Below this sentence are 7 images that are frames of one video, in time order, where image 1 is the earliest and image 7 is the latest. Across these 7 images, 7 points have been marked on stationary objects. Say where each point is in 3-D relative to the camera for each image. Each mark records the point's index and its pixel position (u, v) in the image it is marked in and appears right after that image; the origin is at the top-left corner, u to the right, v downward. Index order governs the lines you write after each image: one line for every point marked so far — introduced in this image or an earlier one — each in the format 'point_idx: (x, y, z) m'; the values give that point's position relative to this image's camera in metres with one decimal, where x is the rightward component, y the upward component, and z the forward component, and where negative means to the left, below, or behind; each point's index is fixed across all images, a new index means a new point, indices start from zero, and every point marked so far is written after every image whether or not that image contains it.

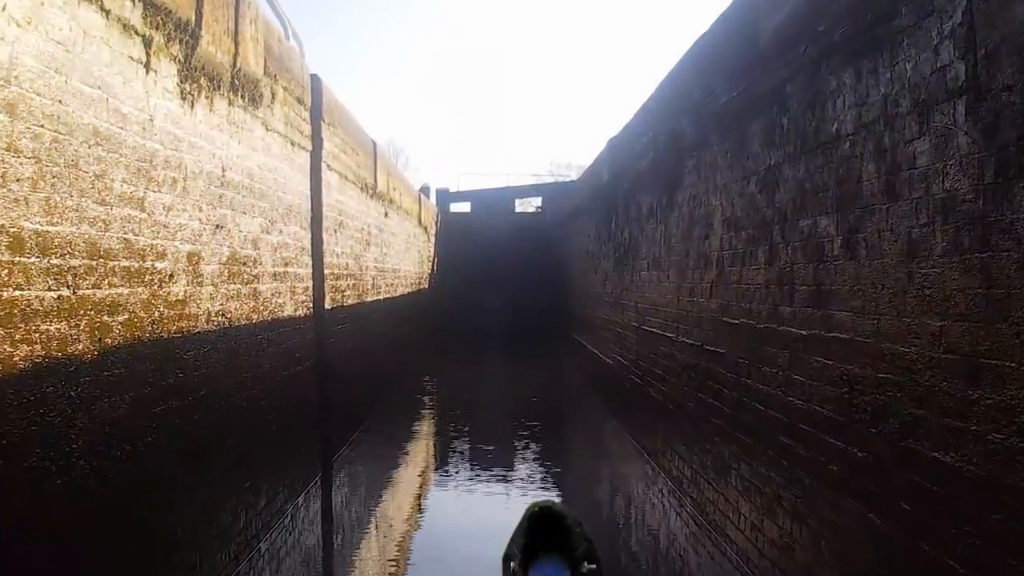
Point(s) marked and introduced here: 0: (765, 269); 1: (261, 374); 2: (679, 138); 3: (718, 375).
0: (+1.1, +0.1, +3.6) m
1: (-1.3, -0.4, +4.1) m
2: (+1.1, +1.0, +5.1) m
3: (+1.1, -0.5, +4.2) m
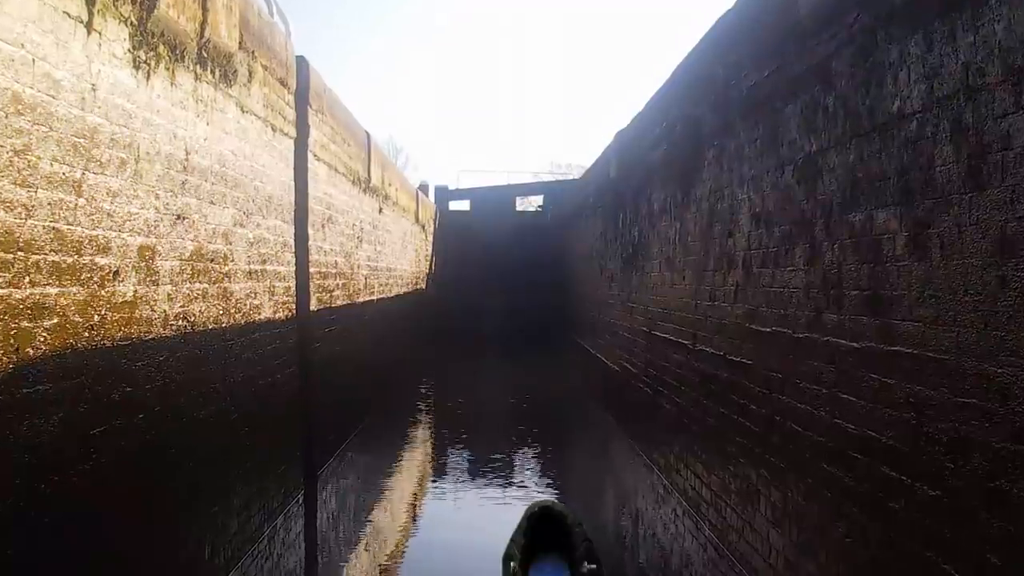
0: (+1.1, +0.1, +3.1) m
1: (-1.3, -0.4, +3.7) m
2: (+1.1, +0.9, +4.6) m
3: (+1.1, -0.5, +3.7) m
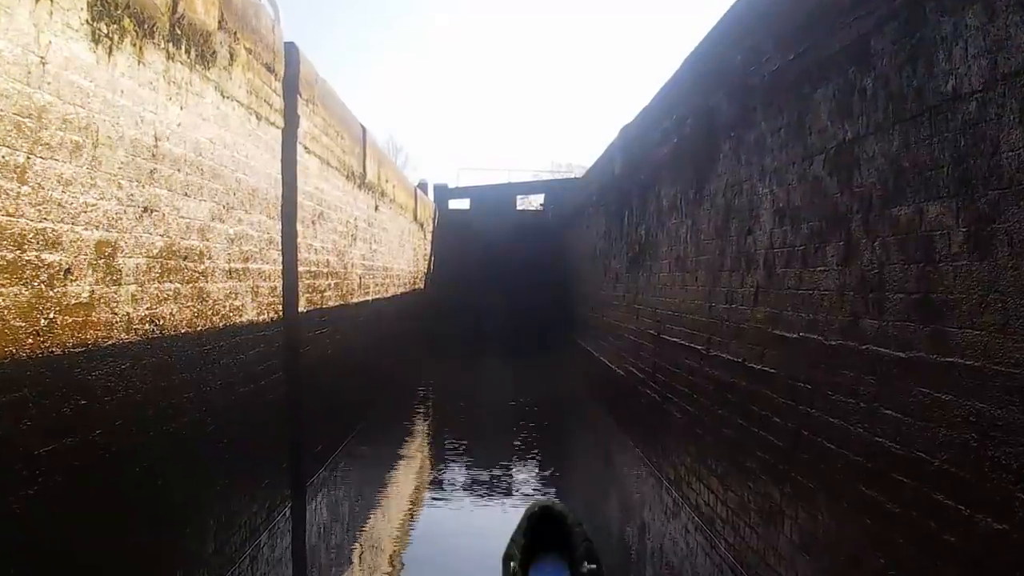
0: (+1.1, +0.1, +2.8) m
1: (-1.3, -0.4, +3.4) m
2: (+1.1, +0.9, +4.3) m
3: (+1.1, -0.5, +3.4) m
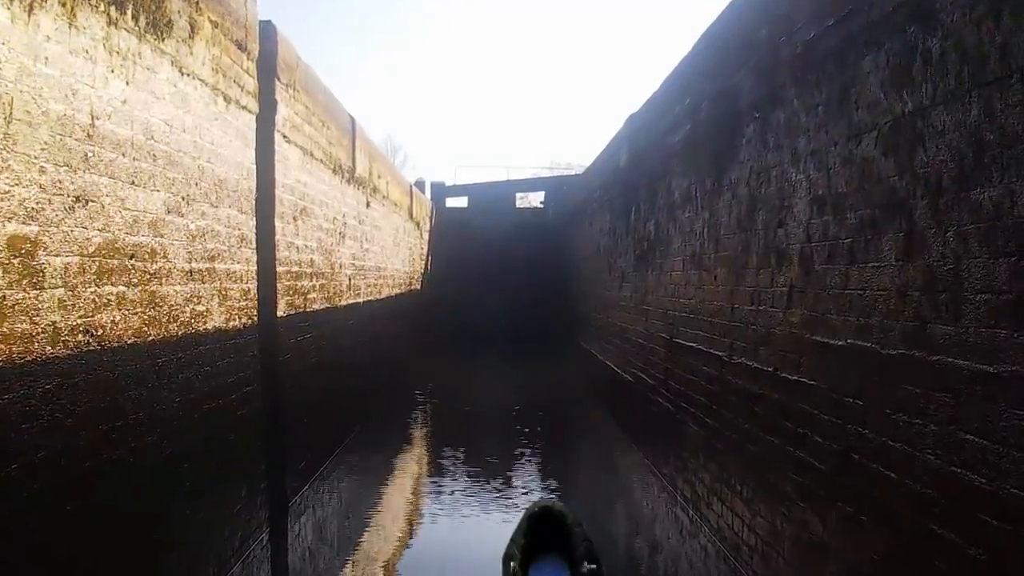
0: (+1.1, +0.1, +2.4) m
1: (-1.3, -0.5, +2.9) m
2: (+1.1, +0.9, +3.9) m
3: (+1.1, -0.5, +3.0) m
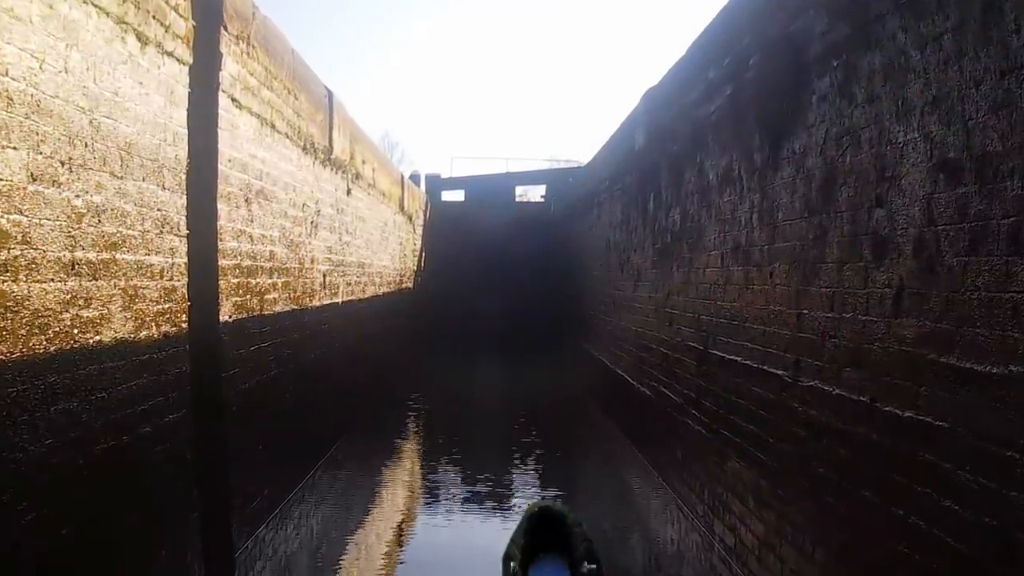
0: (+1.2, +0.1, +1.5) m
1: (-1.3, -0.4, +2.1) m
2: (+1.1, +0.9, +3.0) m
3: (+1.1, -0.5, +2.2) m
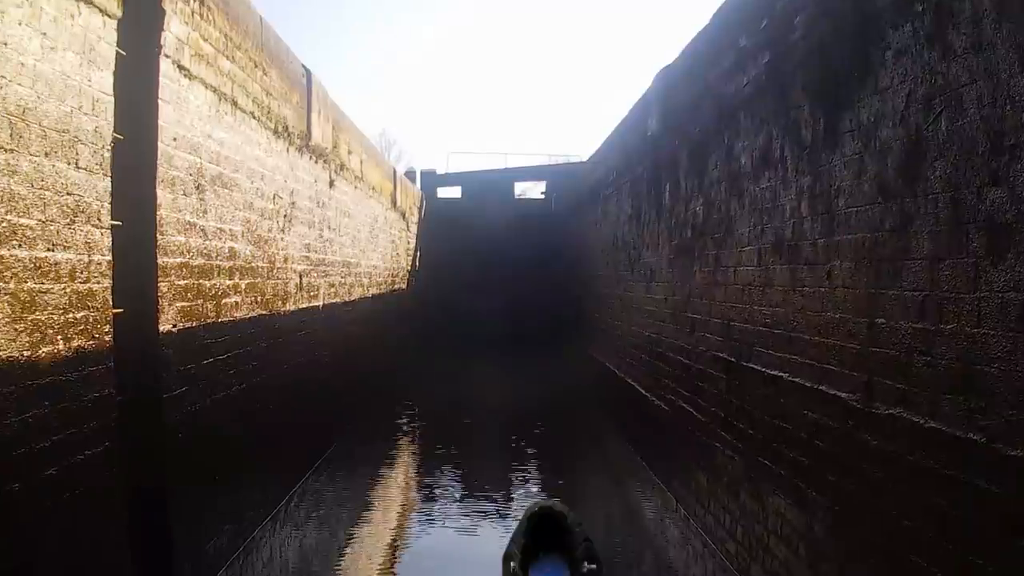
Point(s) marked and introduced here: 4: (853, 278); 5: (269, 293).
0: (+1.2, 0.0, +1.0) m
1: (-1.3, -0.5, +1.5) m
2: (+1.1, +0.9, +2.5) m
3: (+1.1, -0.5, +1.6) m
4: (+1.1, 0.0, +2.4) m
5: (-1.3, 0.0, +4.2) m
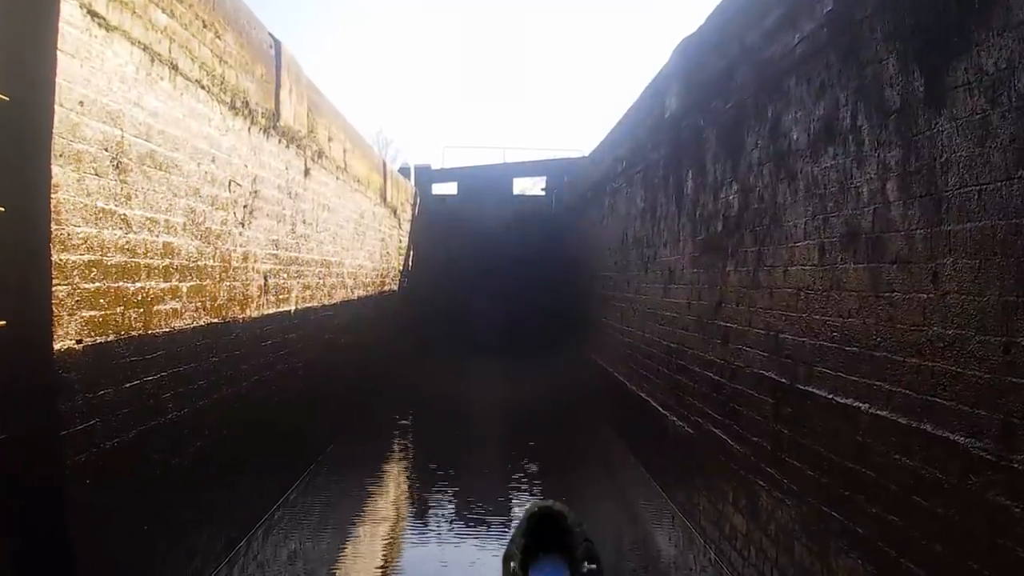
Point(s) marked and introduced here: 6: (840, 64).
0: (+1.2, 0.0, +0.3) m
1: (-1.3, -0.5, +0.9) m
2: (+1.1, +0.9, +1.8) m
3: (+1.1, -0.5, +0.9) m
4: (+1.1, 0.0, +1.8) m
5: (-1.3, 0.0, +3.5) m
6: (+1.1, +0.7, +2.5) m
